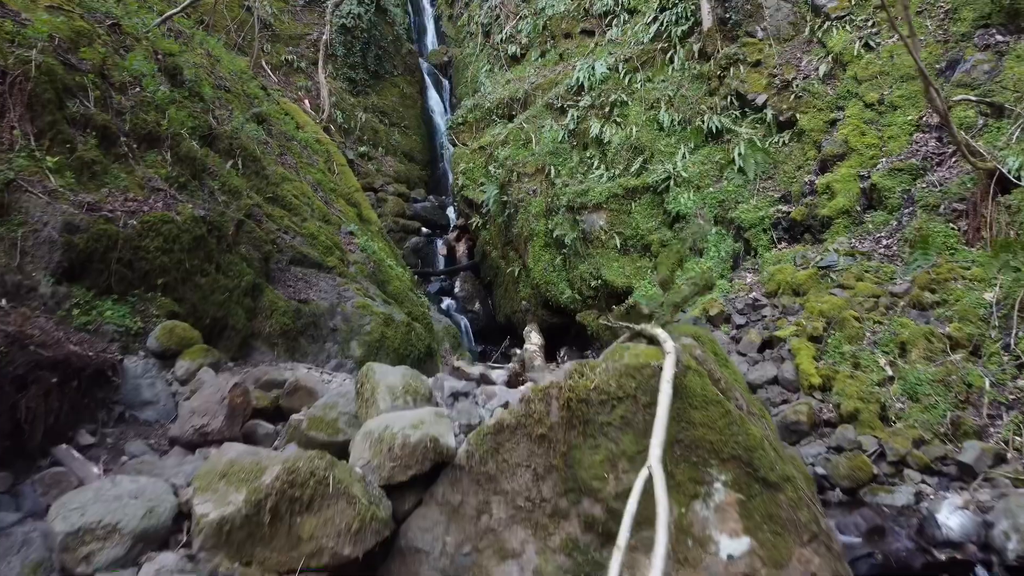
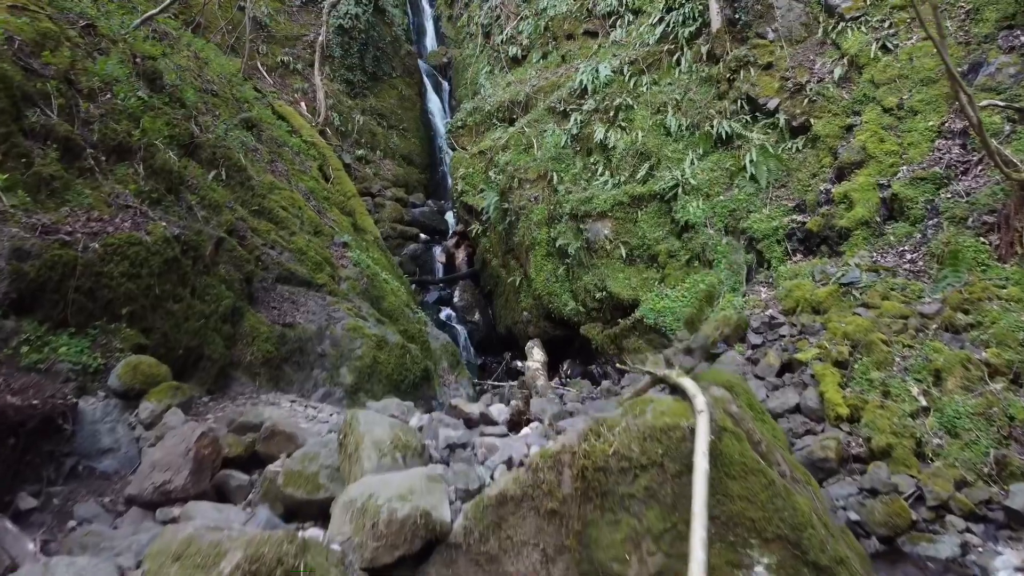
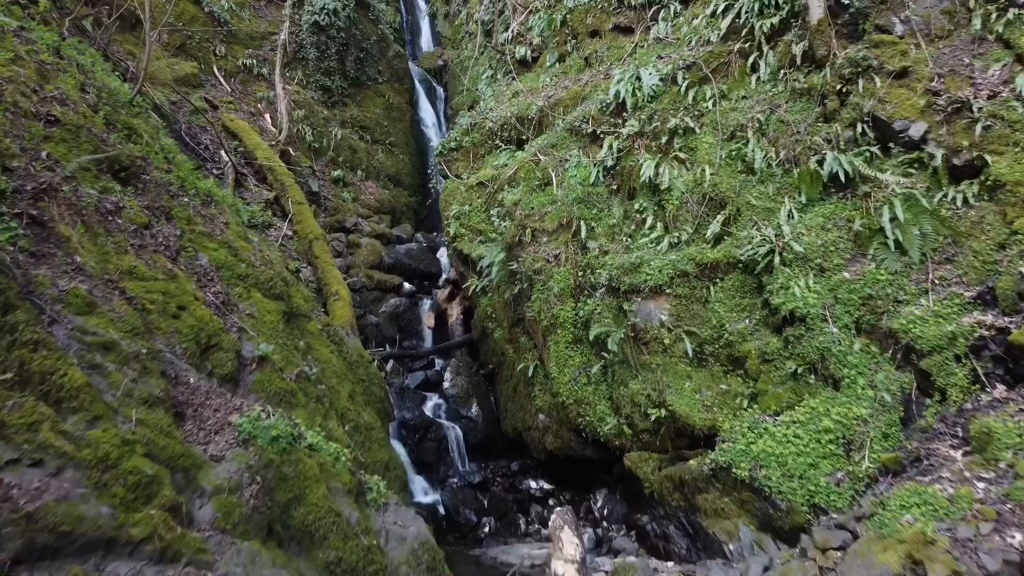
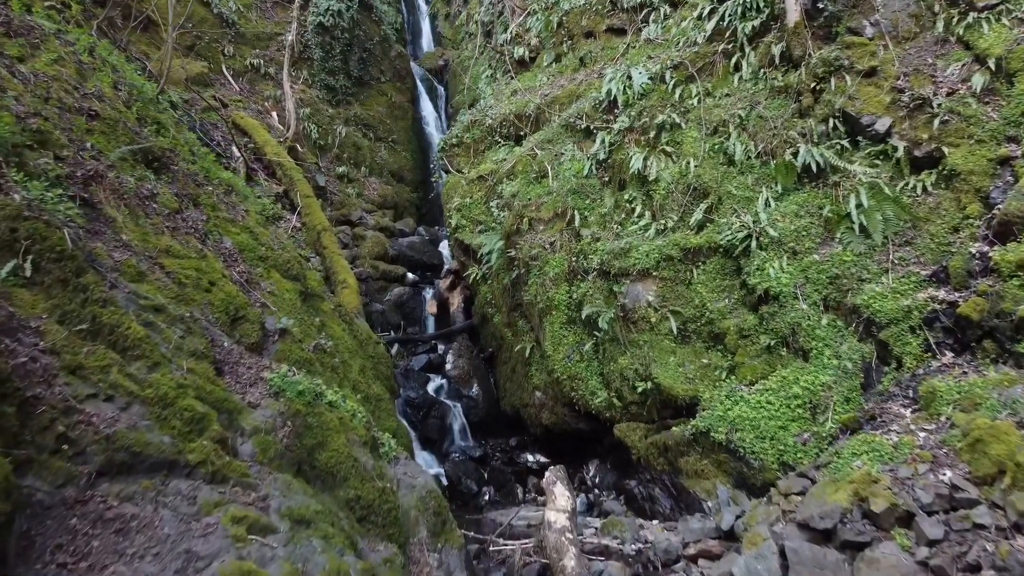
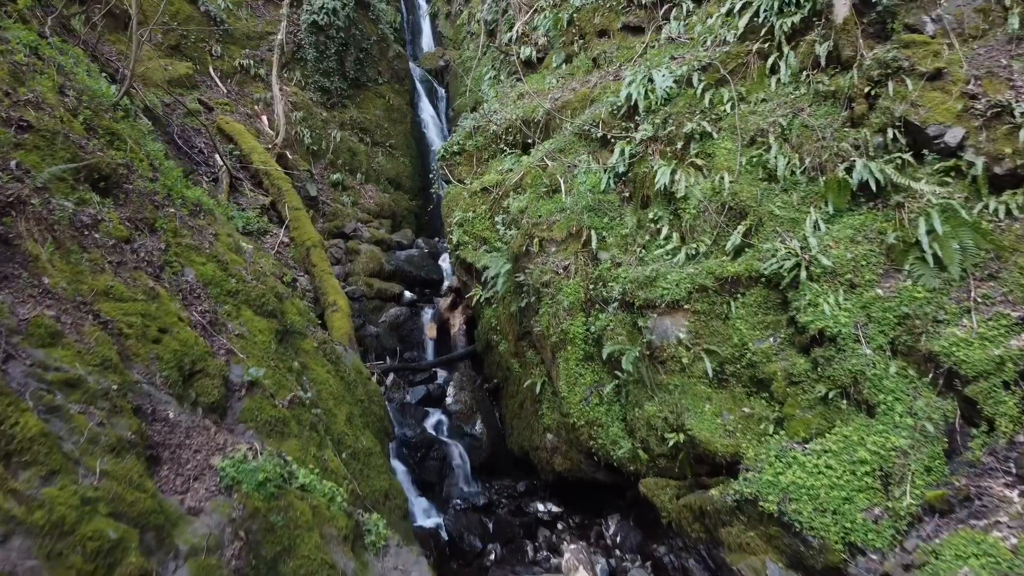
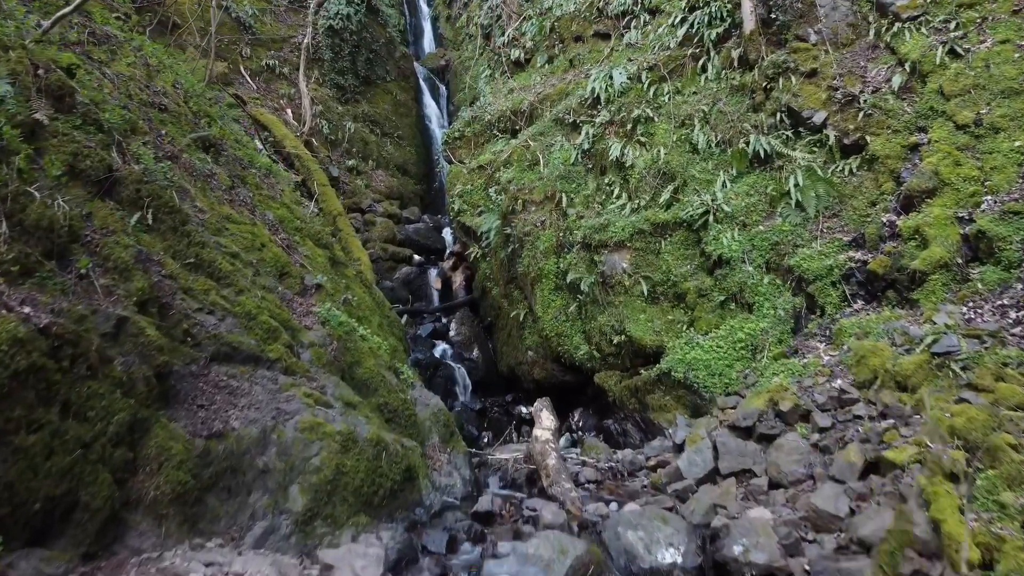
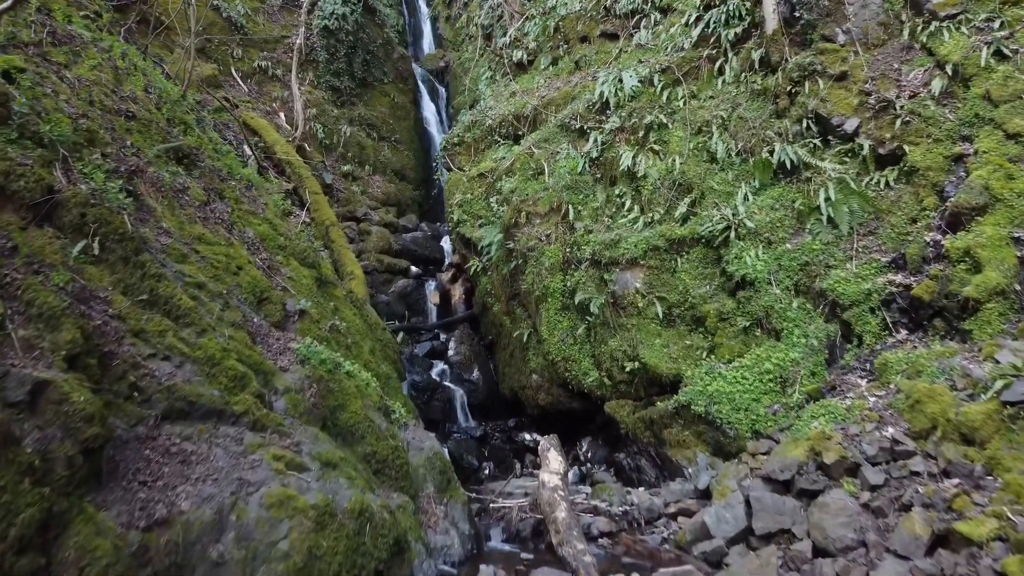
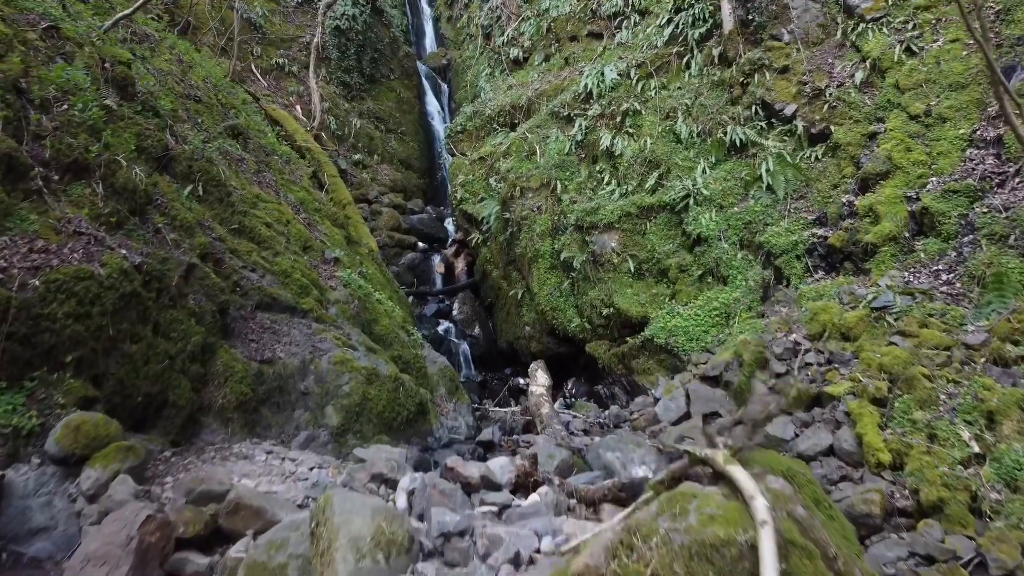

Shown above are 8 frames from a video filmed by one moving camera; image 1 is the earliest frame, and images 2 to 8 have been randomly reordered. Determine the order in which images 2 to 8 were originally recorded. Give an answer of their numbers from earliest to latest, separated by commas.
2, 8, 6, 7, 4, 3, 5
